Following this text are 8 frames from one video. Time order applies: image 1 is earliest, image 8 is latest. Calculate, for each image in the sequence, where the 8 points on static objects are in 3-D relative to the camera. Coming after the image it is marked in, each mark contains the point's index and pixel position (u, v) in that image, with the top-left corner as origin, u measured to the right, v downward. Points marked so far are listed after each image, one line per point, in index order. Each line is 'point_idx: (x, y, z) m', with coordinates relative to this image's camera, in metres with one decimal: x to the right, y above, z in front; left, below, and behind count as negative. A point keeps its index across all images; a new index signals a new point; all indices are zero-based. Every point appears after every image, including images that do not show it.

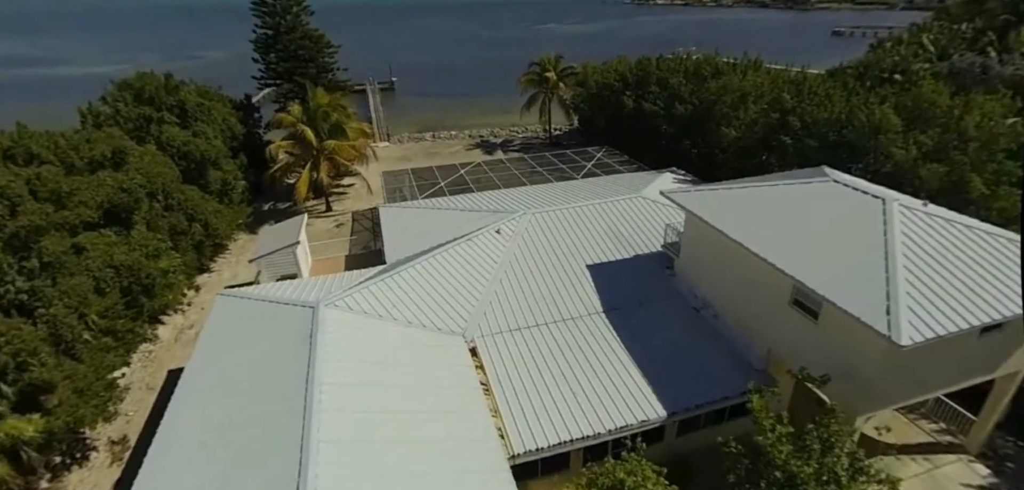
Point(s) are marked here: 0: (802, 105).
0: (+9.6, +4.6, +16.2) m
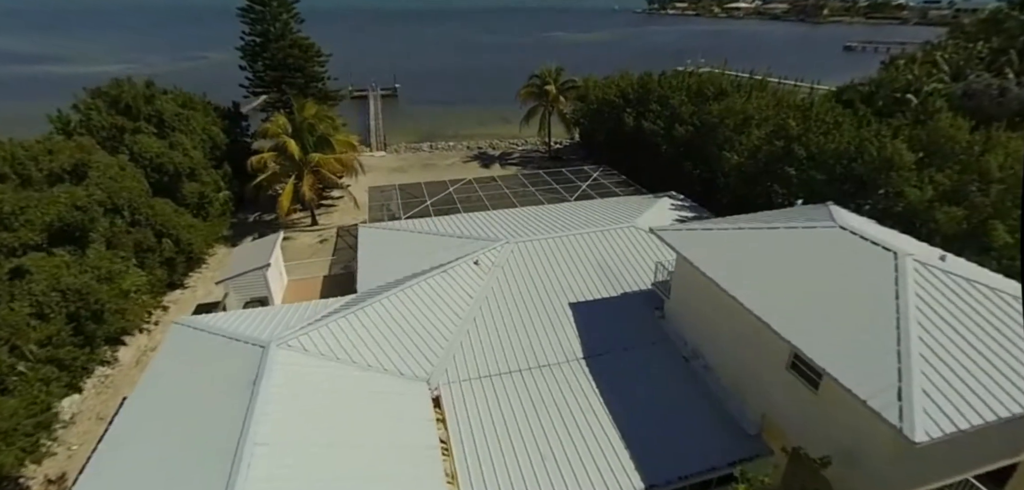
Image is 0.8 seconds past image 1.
0: (+9.2, +3.4, +15.1) m
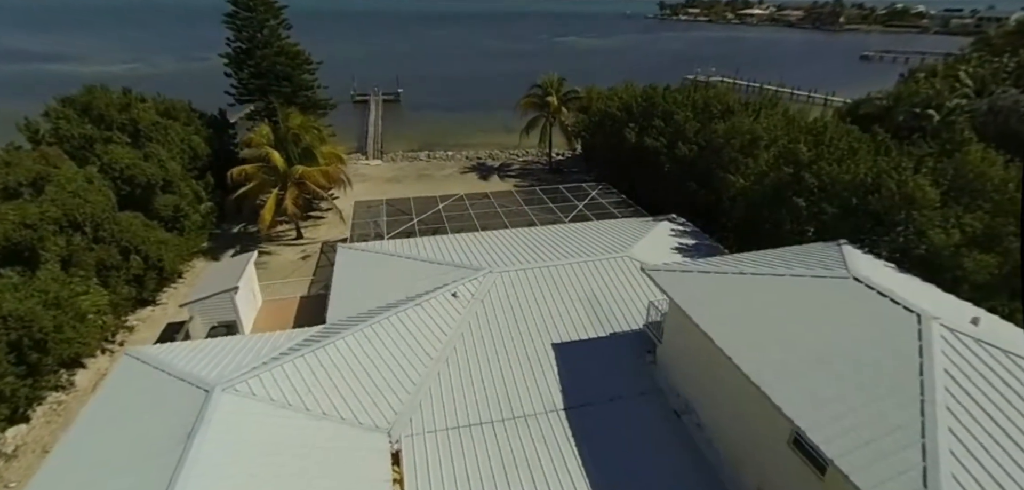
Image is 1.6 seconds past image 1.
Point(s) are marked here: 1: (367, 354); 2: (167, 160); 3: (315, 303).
0: (+8.7, +2.3, +13.8) m
1: (-3.3, -2.5, +11.3) m
2: (-13.4, +3.3, +18.9) m
3: (-7.2, -2.1, +18.0) m
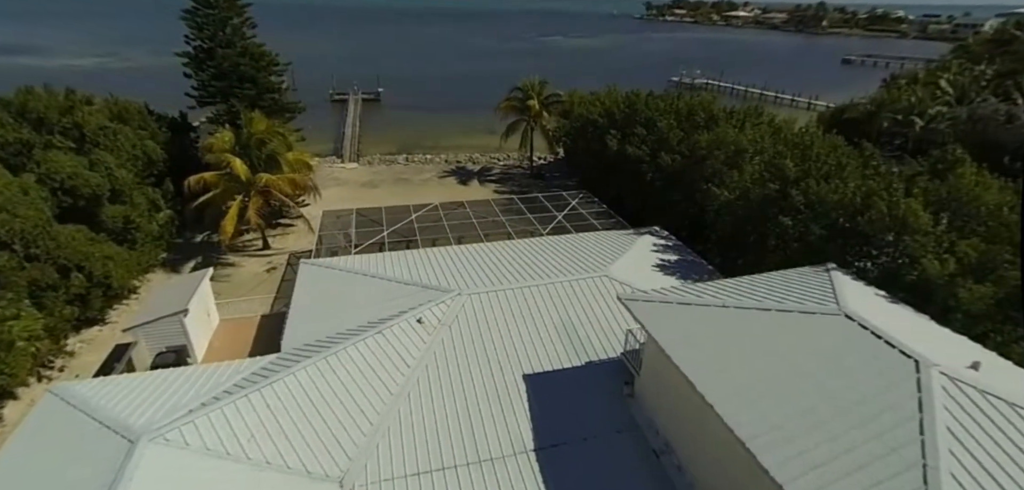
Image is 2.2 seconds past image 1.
0: (+8.0, +1.8, +13.2) m
1: (-4.0, -3.0, +10.3) m
2: (-14.3, +2.8, +17.6) m
3: (-8.1, -2.6, +16.9) m
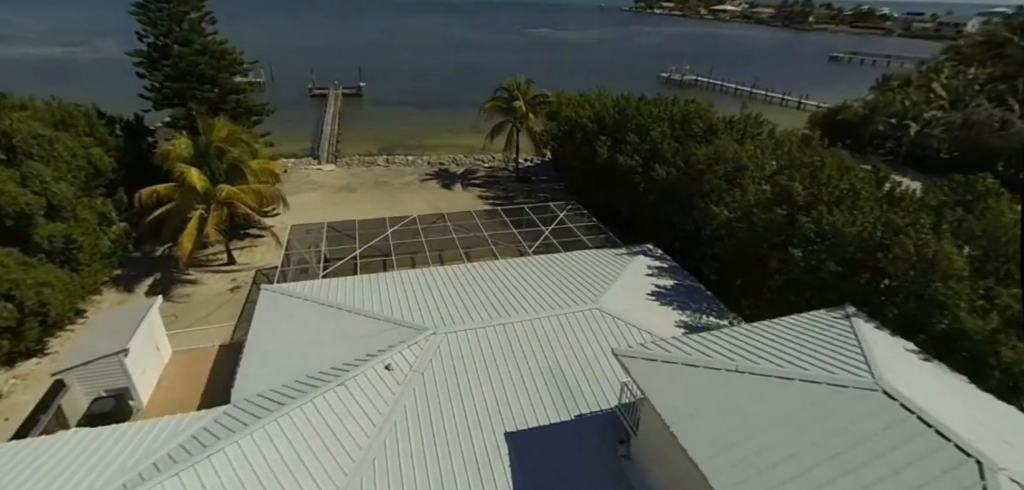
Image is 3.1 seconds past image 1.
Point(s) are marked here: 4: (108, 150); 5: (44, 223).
0: (+7.6, +1.0, +12.0) m
1: (-4.4, -3.9, +8.9) m
2: (-14.8, +2.1, +15.9) m
3: (-8.6, -3.3, +15.4) m
4: (-15.8, +3.8, +19.2) m
5: (-14.7, +0.7, +15.6) m
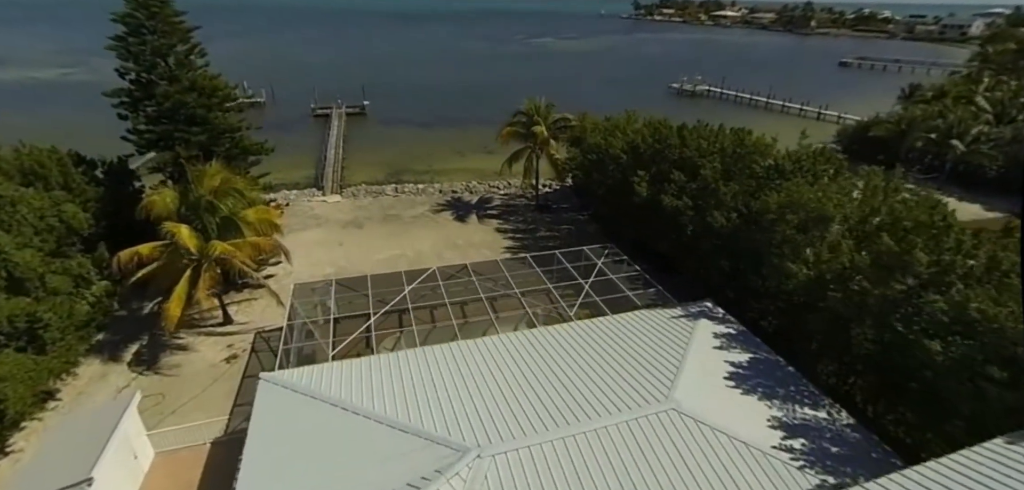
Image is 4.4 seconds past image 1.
0: (+8.7, -0.7, +9.6) m
1: (-3.2, -5.7, +6.5) m
2: (-13.7, 0.0, +13.6) m
3: (-7.4, -5.3, +13.0) m
4: (-14.7, +1.6, +16.9) m
5: (-13.6, -1.4, +13.3) m
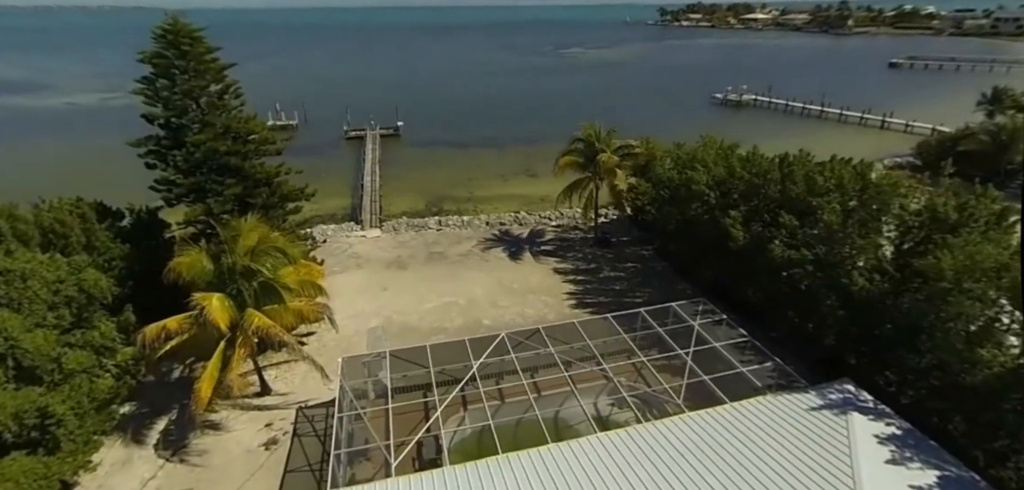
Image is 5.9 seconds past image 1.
0: (+10.8, -2.3, +6.5) m
1: (-1.1, -7.5, +3.8) m
2: (-11.3, -2.1, +11.5) m
3: (-5.1, -7.3, +10.5) m
4: (-12.2, -0.5, +14.9) m
5: (-11.3, -3.4, +11.1) m
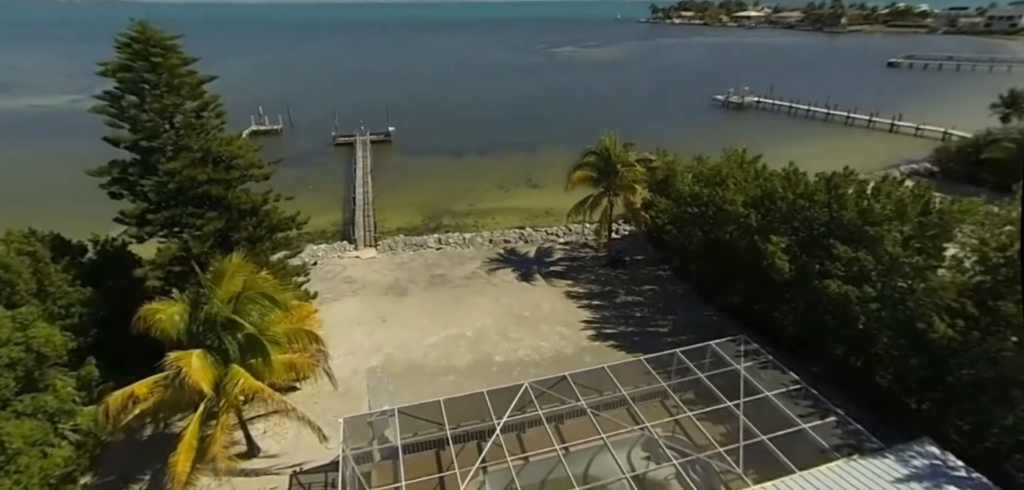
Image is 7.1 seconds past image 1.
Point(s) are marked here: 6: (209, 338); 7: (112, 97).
0: (+11.7, -3.3, +4.9) m
1: (-0.1, -8.6, +1.9) m
2: (-10.6, -3.3, +9.3) m
3: (-4.2, -8.4, +8.5) m
4: (-11.6, -1.7, +12.7) m
5: (-10.5, -4.6, +9.0) m
6: (-7.3, -2.1, +11.9) m
7: (-11.5, +4.6, +14.4) m
